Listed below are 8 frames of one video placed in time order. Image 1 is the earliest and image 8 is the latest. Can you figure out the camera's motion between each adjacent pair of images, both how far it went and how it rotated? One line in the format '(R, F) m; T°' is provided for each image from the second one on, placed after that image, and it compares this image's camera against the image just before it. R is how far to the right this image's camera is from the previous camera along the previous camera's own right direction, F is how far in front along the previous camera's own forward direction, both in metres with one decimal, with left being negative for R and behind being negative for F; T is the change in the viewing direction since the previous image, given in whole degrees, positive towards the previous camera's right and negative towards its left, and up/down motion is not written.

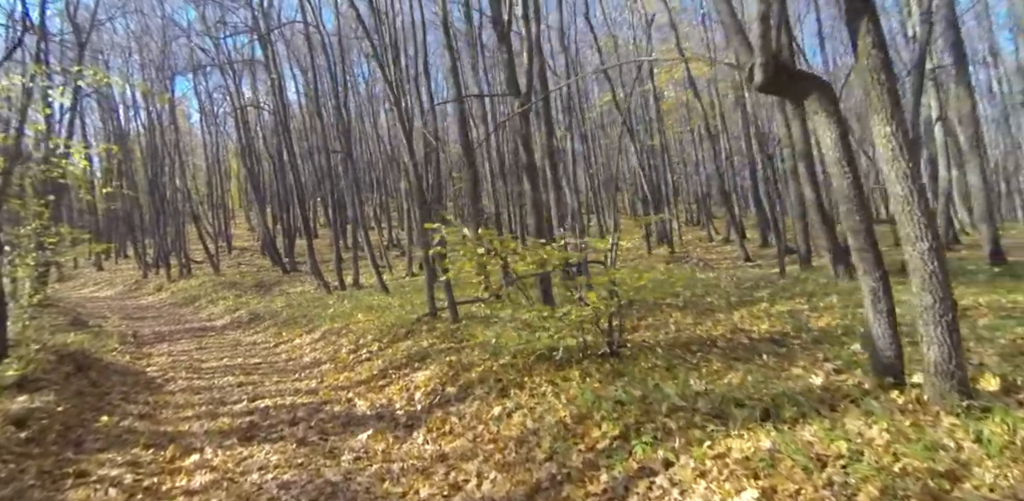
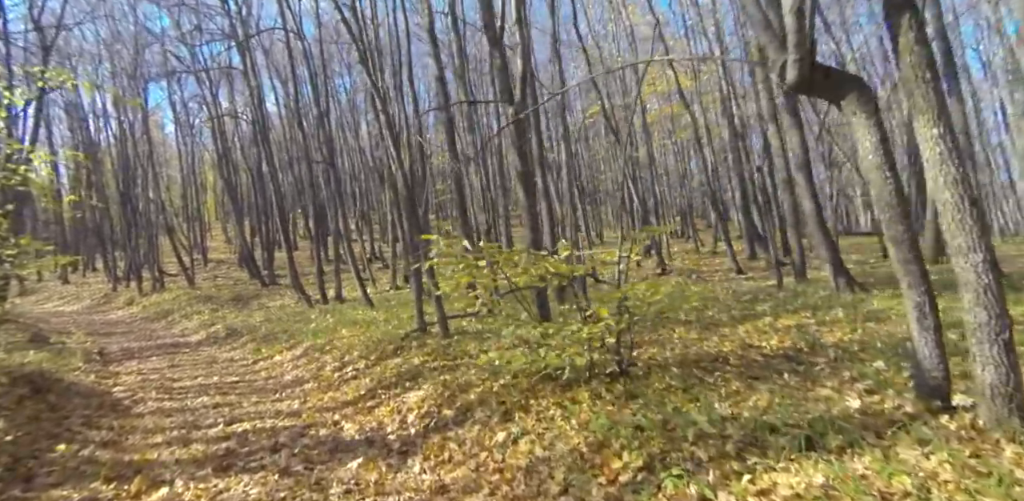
(-0.2, +0.4) m; +2°
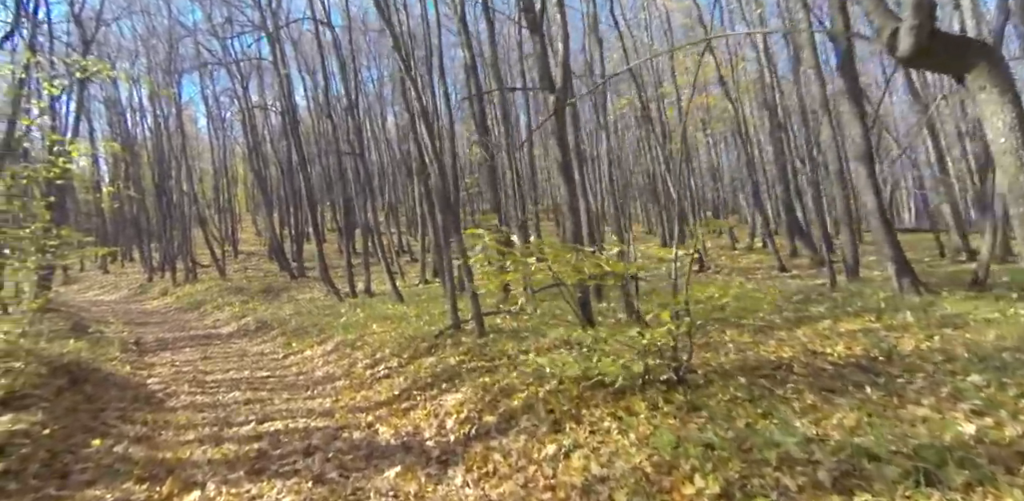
(-0.3, +0.4) m; -2°
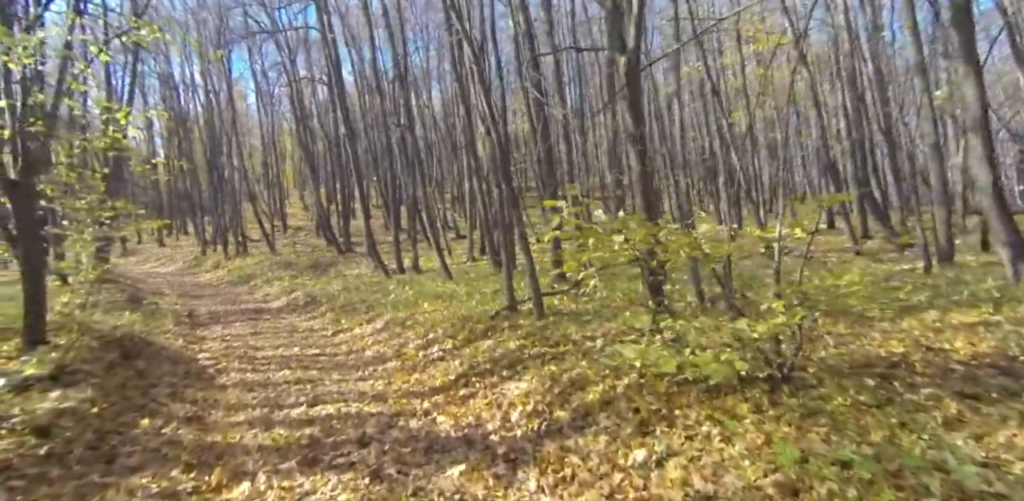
(-0.3, +0.6) m; -4°
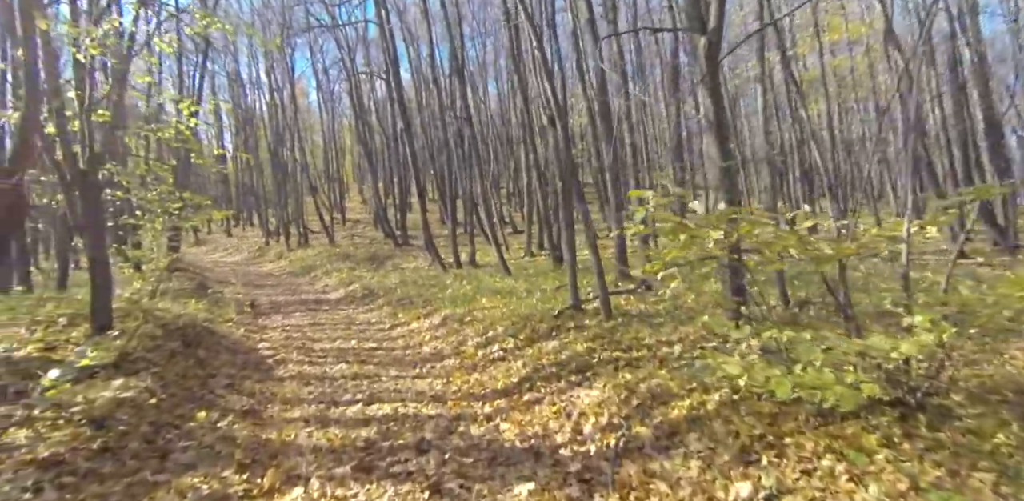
(-0.2, +0.5) m; -5°
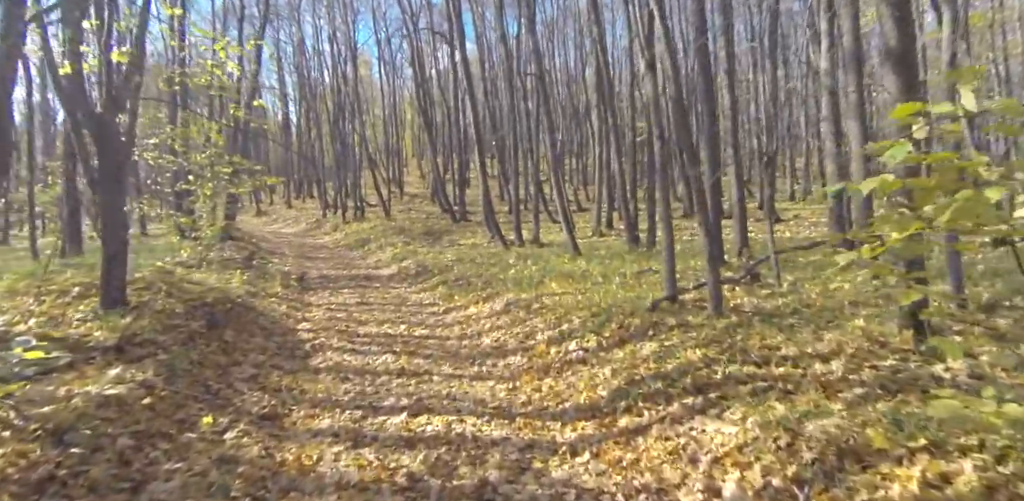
(-0.4, +1.6) m; -6°
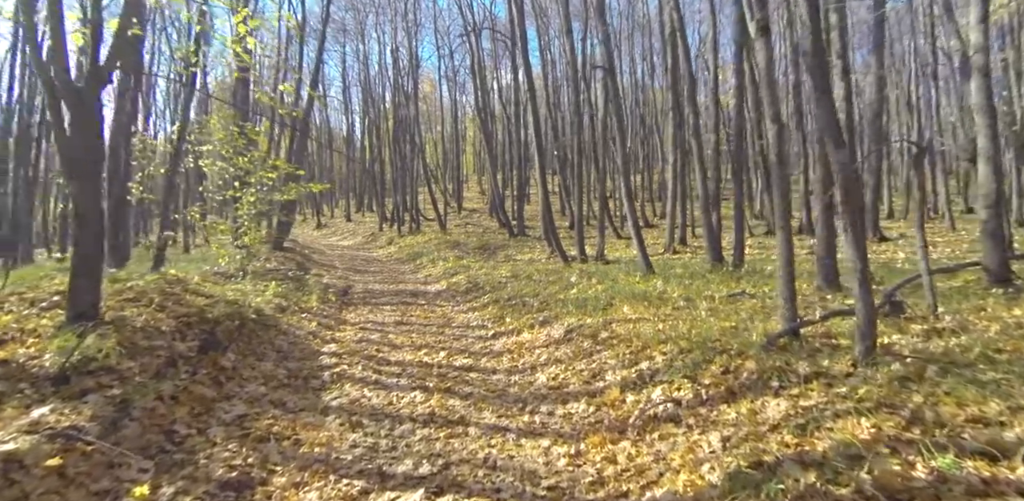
(-0.1, +1.6) m; -6°
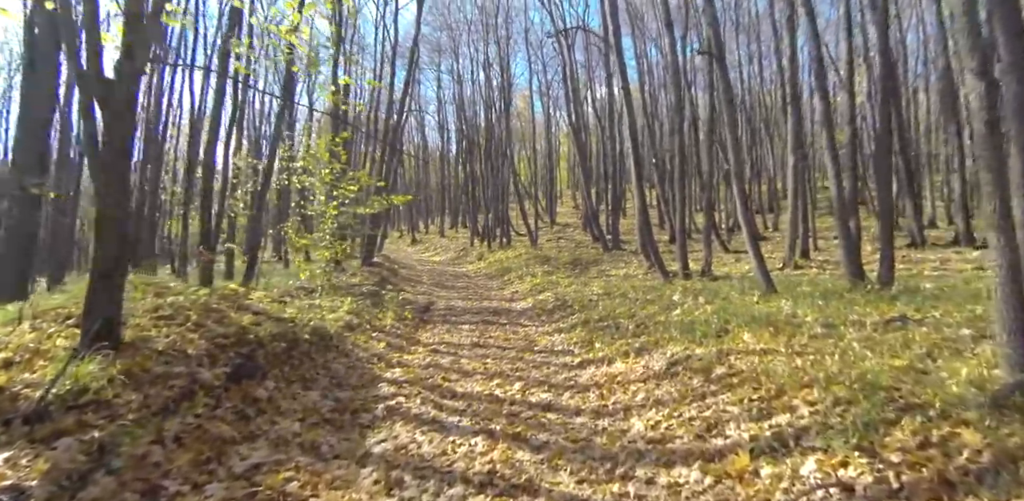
(+0.1, +1.3) m; -10°
